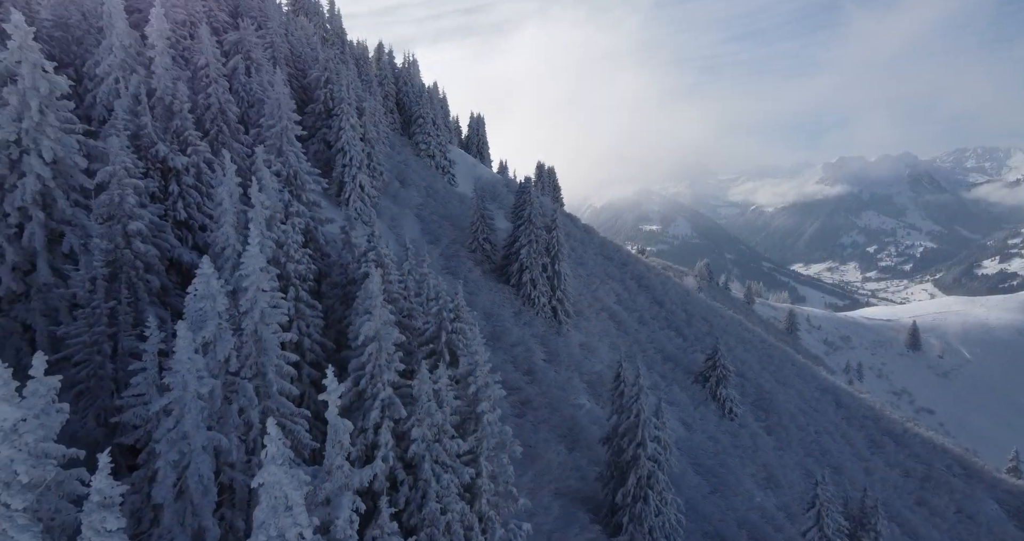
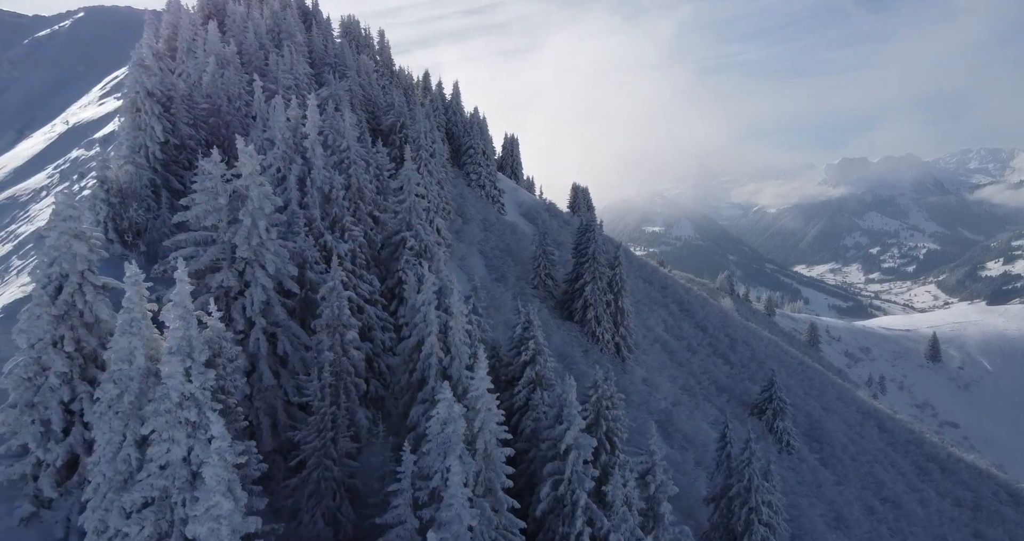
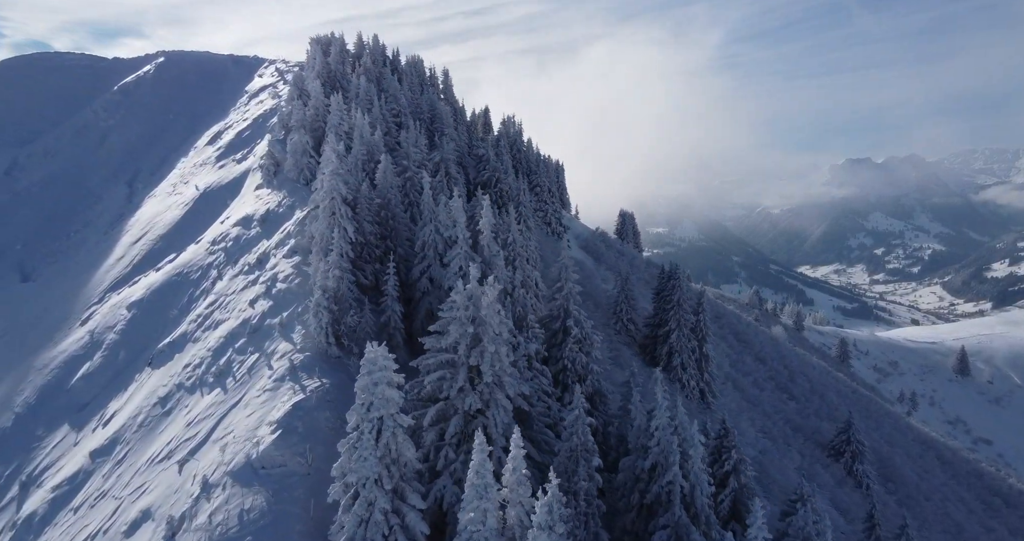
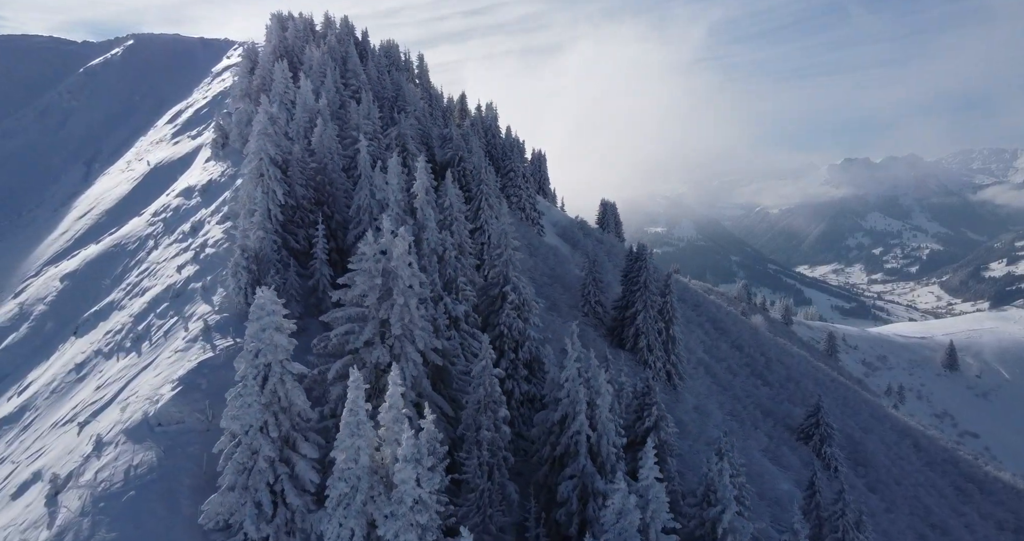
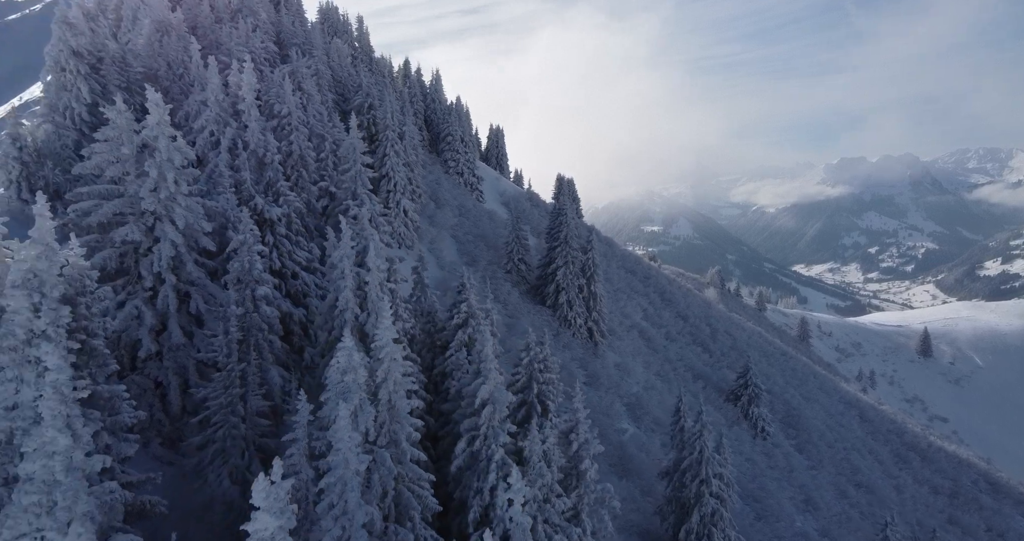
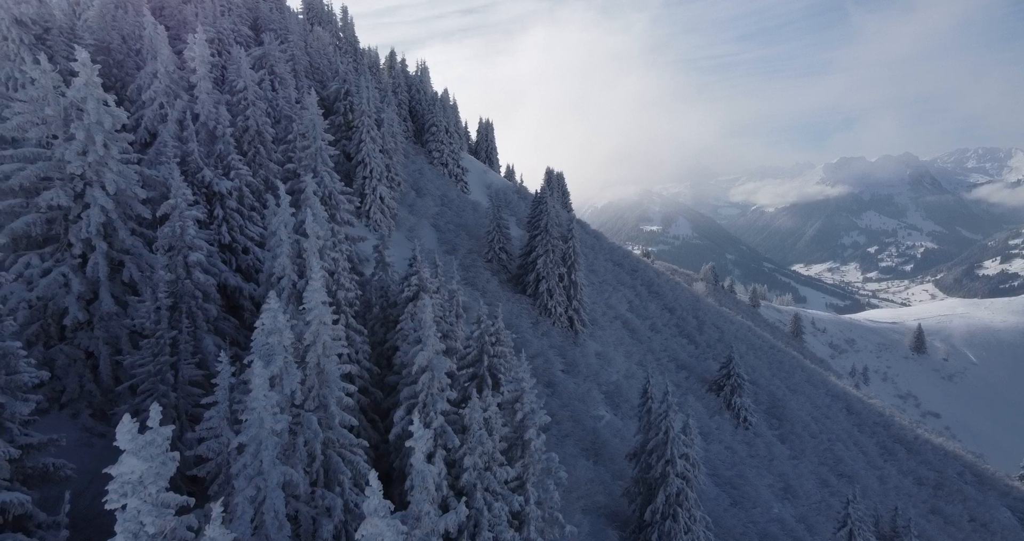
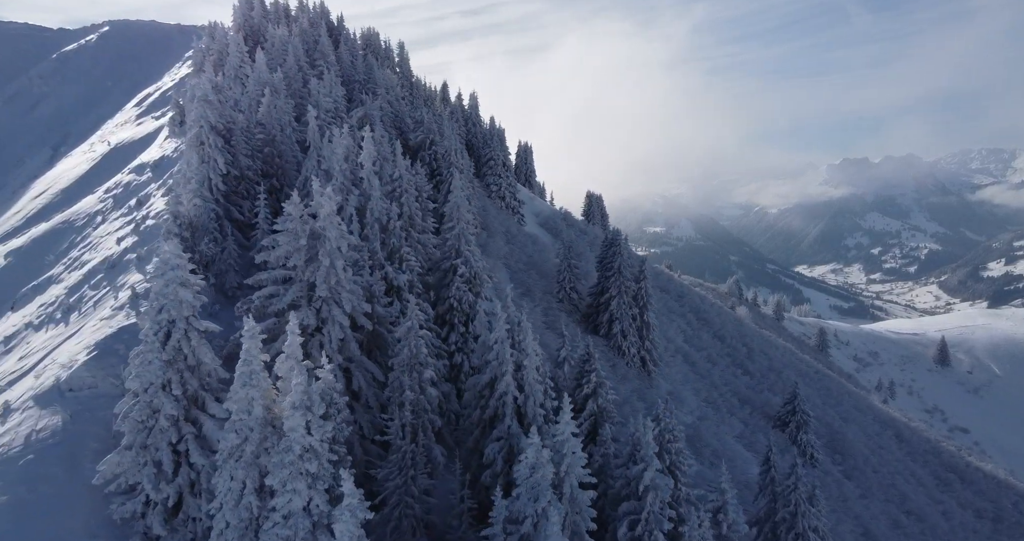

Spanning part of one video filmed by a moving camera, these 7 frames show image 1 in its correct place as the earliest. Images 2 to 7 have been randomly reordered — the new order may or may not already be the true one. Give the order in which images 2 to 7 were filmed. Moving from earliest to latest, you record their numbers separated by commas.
6, 5, 2, 7, 4, 3
